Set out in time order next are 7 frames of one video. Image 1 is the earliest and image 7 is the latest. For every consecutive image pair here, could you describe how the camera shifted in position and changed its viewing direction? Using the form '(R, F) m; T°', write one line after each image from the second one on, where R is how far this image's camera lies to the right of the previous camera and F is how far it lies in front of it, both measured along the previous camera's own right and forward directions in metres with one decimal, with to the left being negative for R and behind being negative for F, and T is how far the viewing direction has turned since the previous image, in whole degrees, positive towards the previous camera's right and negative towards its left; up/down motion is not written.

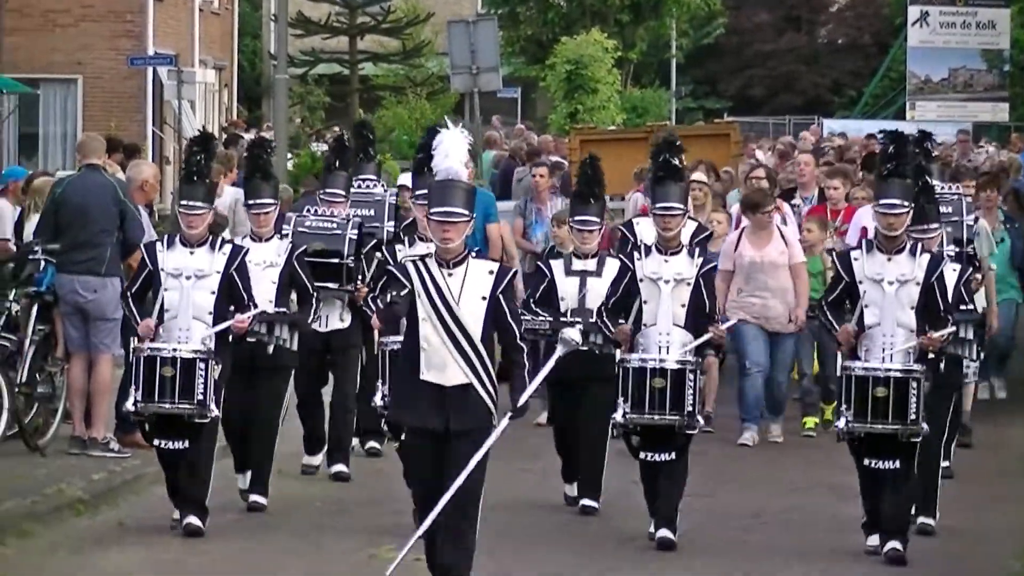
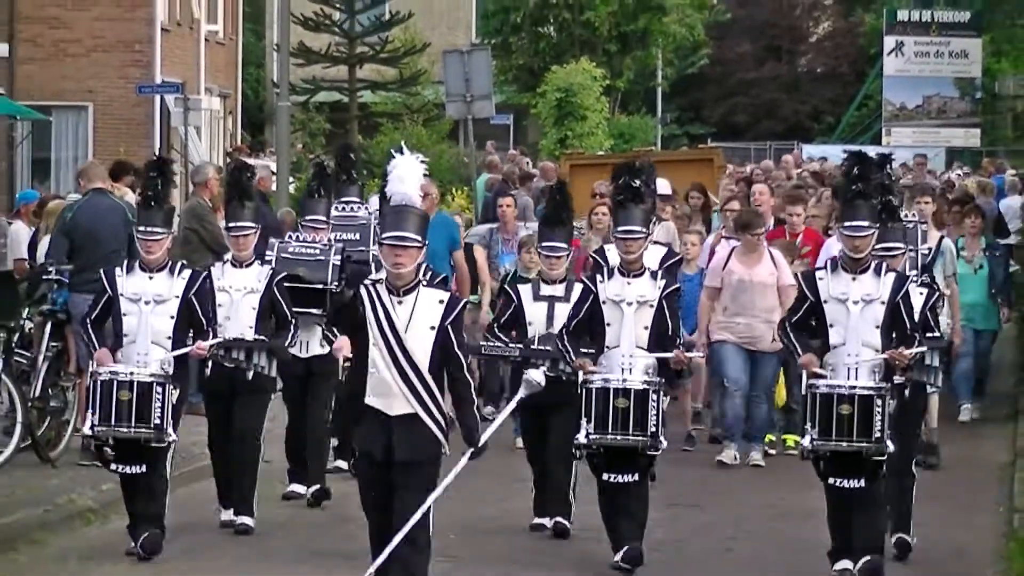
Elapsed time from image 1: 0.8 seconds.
(+0.2, -0.6) m; 0°
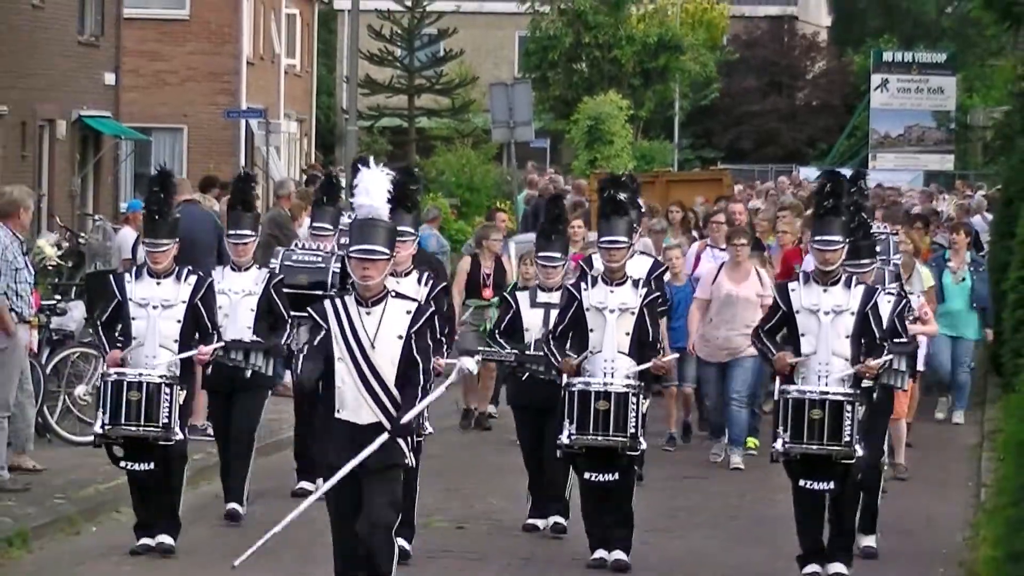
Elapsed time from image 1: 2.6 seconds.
(+0.2, -2.3) m; -2°
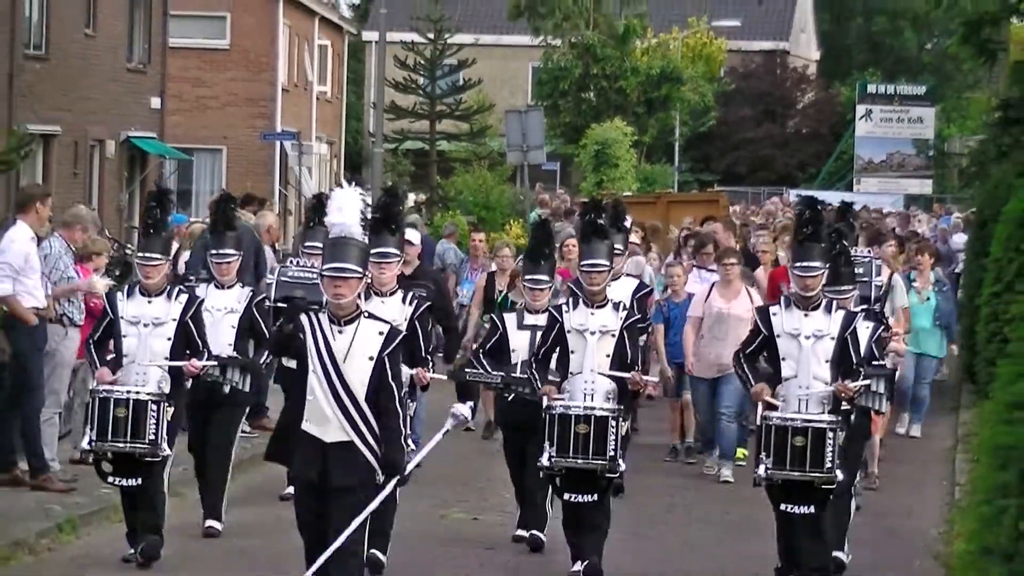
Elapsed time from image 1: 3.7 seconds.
(+0.2, -1.4) m; -1°
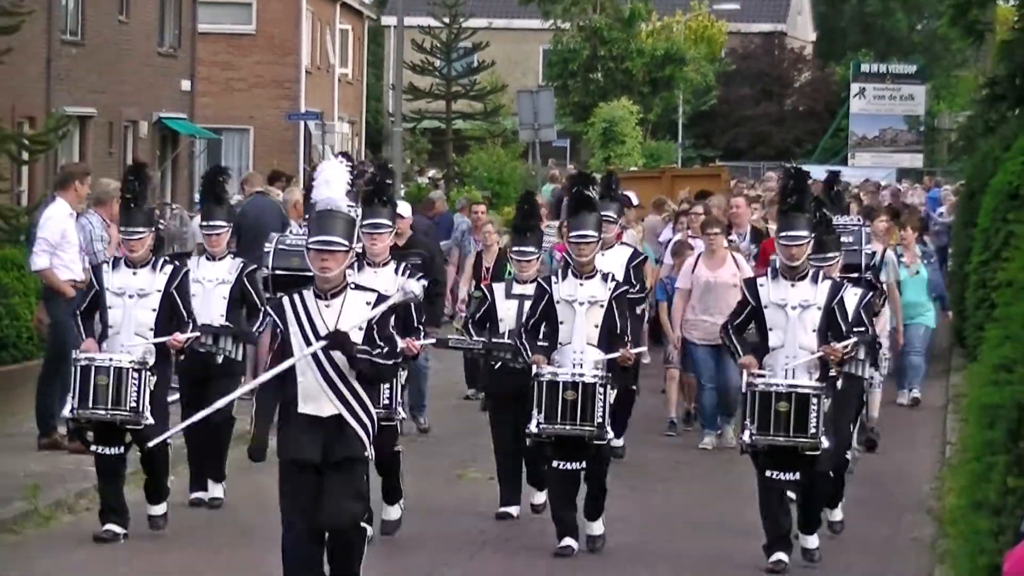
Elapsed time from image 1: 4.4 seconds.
(+0.1, -1.0) m; -1°
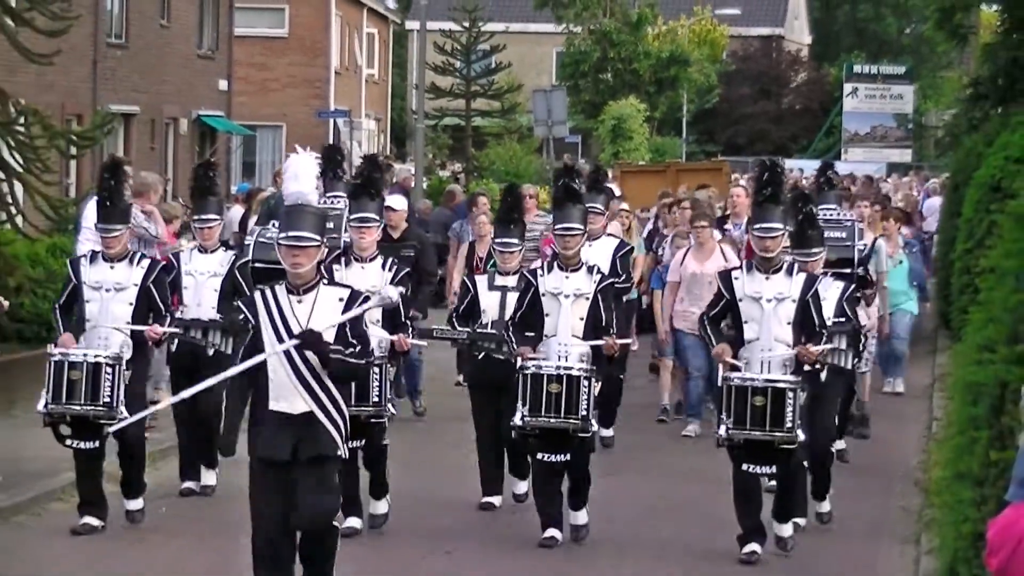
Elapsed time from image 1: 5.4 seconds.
(+0.1, -1.4) m; -1°
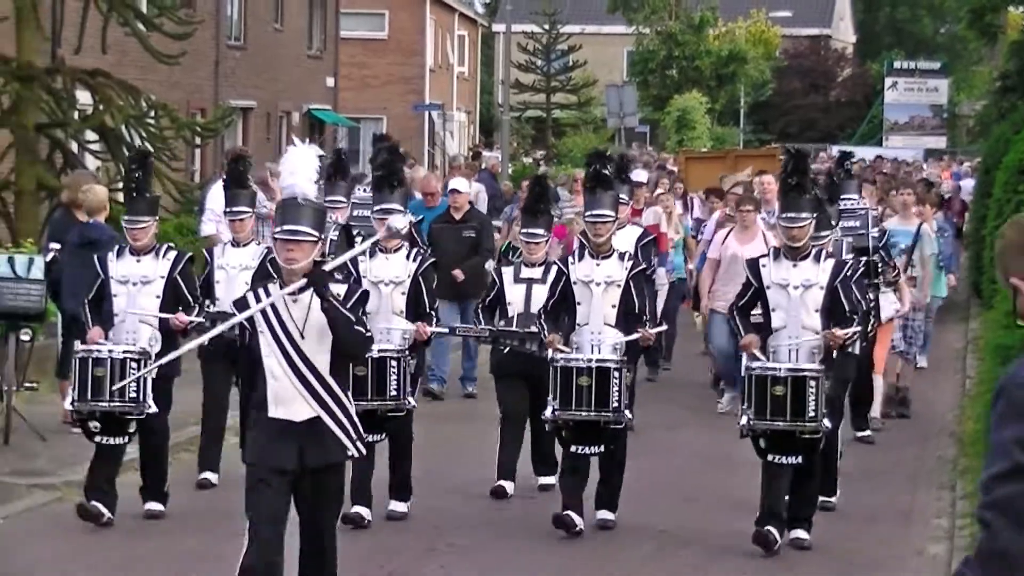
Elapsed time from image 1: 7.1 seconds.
(+0.2, -2.5) m; -3°
